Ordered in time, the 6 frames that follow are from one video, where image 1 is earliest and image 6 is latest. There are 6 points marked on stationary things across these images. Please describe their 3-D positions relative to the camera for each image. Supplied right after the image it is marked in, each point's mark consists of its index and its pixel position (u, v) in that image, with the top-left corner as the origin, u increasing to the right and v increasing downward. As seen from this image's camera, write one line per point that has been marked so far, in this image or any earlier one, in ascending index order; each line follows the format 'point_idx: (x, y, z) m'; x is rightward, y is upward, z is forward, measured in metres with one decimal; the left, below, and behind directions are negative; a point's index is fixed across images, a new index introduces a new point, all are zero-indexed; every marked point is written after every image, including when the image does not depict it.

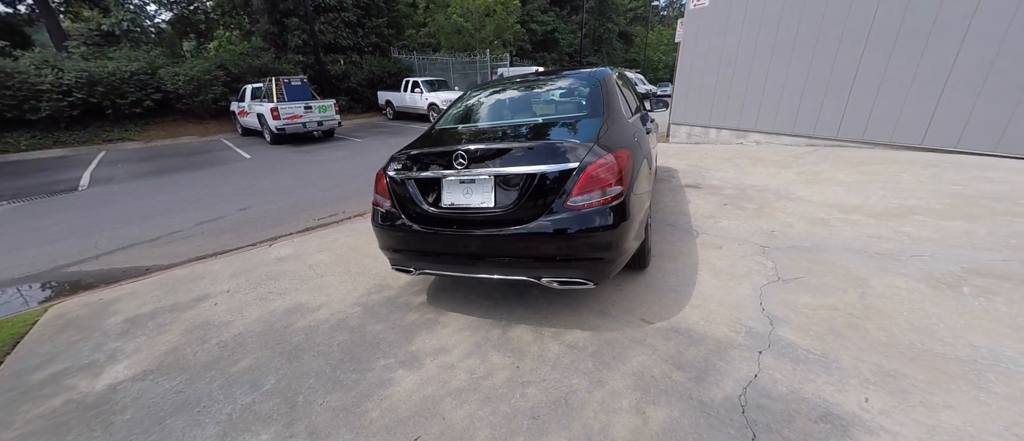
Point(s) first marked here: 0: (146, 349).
0: (-2.5, -0.8, +2.6) m
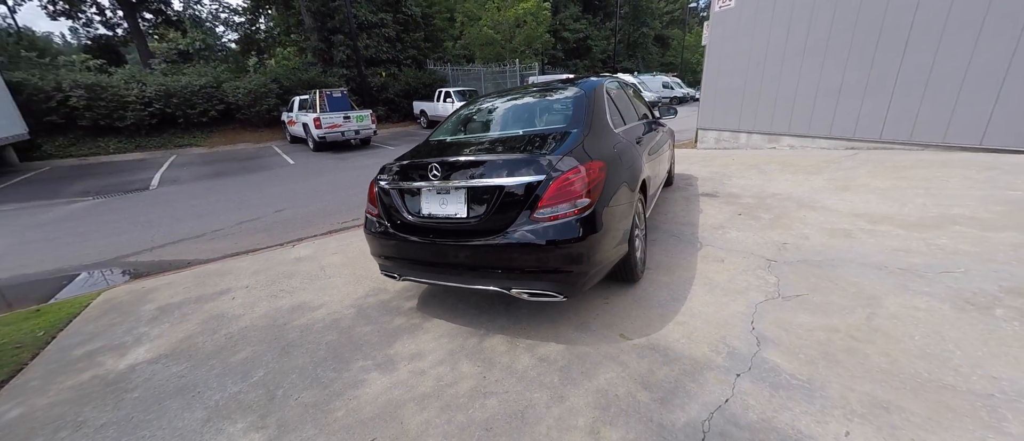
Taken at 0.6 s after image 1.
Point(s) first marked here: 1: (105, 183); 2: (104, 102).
0: (-2.6, -0.9, +2.8) m
1: (-9.4, +0.8, +8.7) m
2: (-12.6, +3.4, +11.4) m
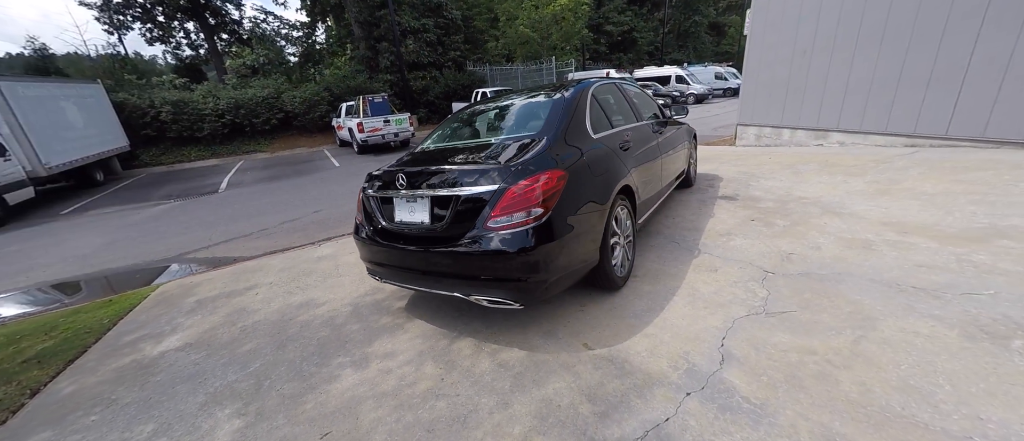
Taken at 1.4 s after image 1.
0: (-2.7, -0.9, +3.3) m
1: (-8.7, +0.9, +9.9) m
2: (-11.5, +3.6, +13.1) m
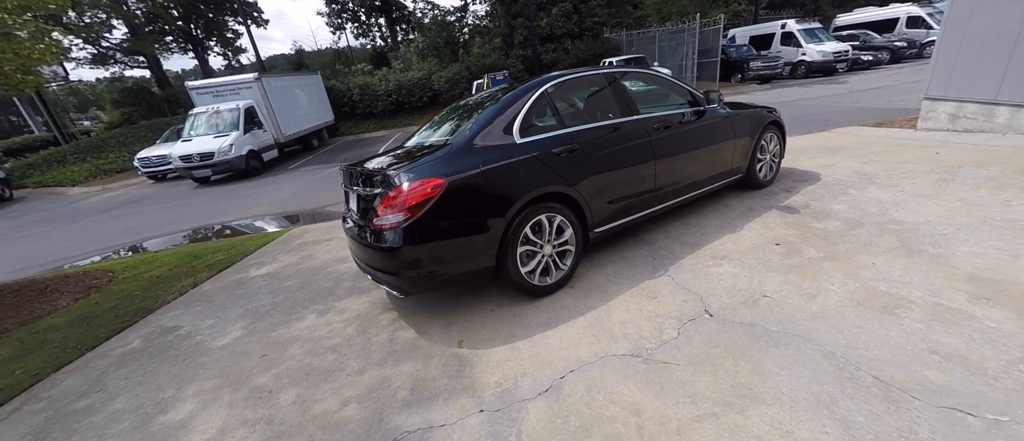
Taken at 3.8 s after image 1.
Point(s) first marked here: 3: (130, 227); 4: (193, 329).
0: (-2.8, -0.5, +4.7) m
1: (-5.3, +2.3, +12.9) m
2: (-6.3, +5.5, +16.7) m
3: (-8.8, -0.2, +8.6) m
4: (-2.8, -0.9, +3.3) m
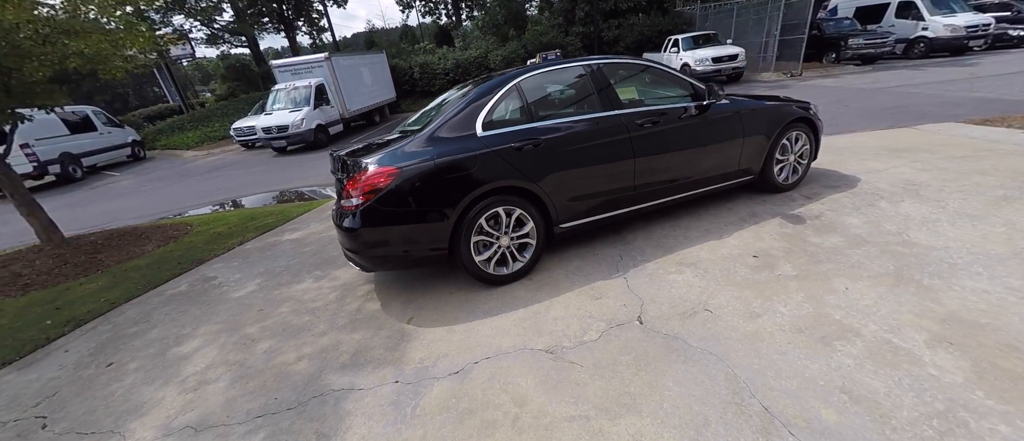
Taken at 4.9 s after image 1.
0: (-2.8, -0.1, +5.3) m
1: (-3.6, +3.3, +13.6) m
2: (-3.7, +6.7, +17.3) m
3: (-7.9, +0.9, +10.2) m
4: (-3.0, -0.6, +3.9) m
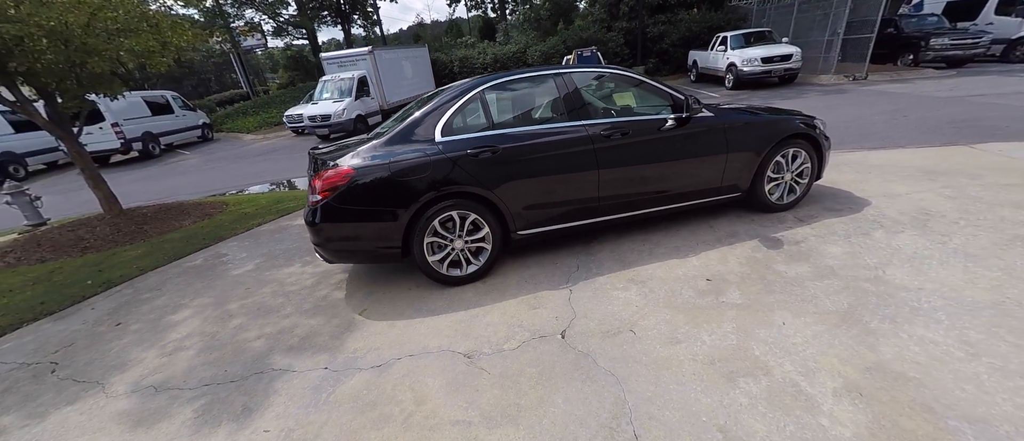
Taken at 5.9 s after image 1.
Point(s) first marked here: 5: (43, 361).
0: (-2.8, +0.1, +5.6) m
1: (-2.4, +3.6, +14.0) m
2: (-1.9, +7.0, +17.6) m
3: (-7.3, +1.5, +11.1) m
4: (-3.2, -0.4, +4.4) m
5: (-3.5, -1.0, +2.8) m
